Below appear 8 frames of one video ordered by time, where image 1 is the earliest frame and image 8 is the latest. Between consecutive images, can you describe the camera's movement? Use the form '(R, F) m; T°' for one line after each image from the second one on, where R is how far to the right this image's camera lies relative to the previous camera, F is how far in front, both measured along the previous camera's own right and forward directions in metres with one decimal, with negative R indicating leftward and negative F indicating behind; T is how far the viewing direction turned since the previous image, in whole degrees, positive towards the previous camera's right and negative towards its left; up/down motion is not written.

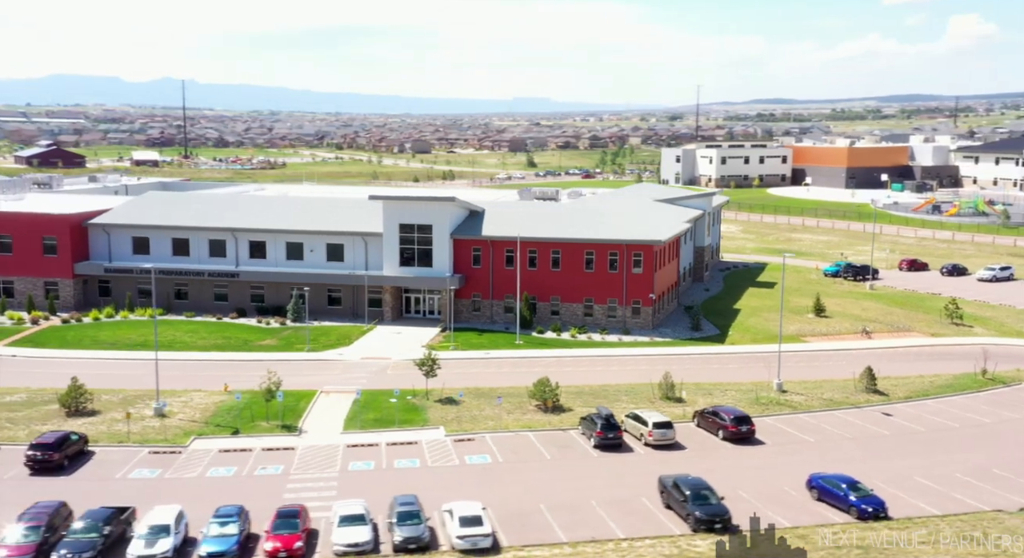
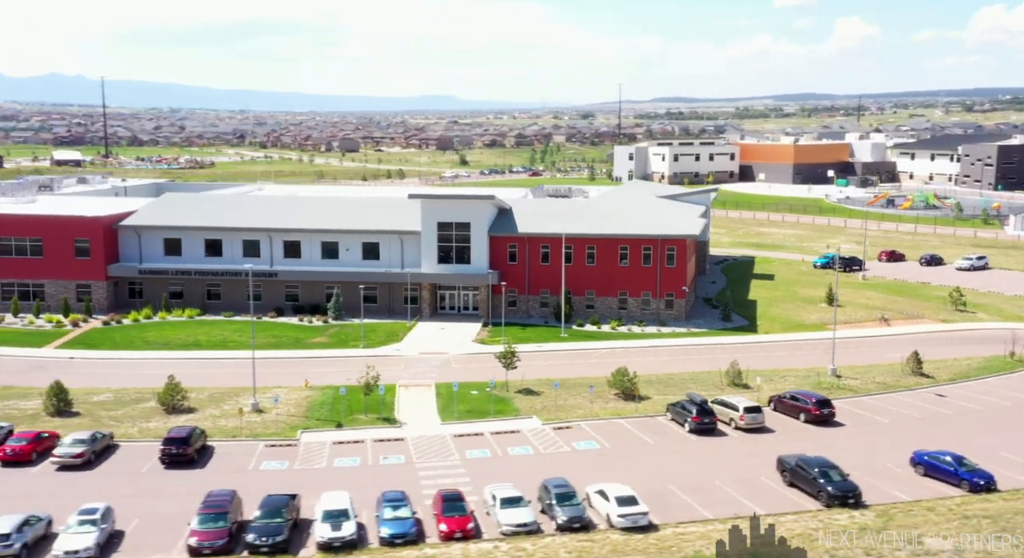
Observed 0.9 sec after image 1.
(-5.5, -0.4) m; +2°
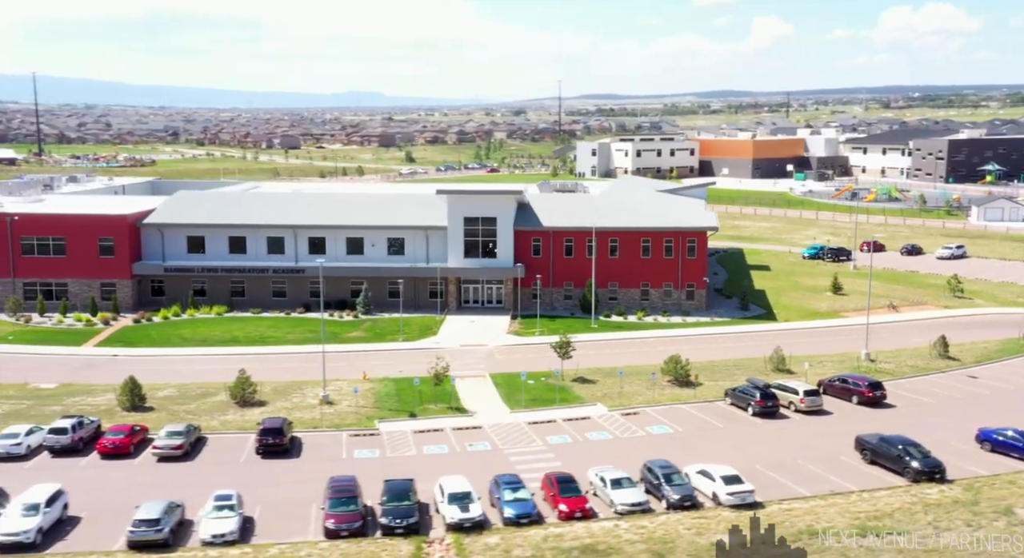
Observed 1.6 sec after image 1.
(-4.0, -0.4) m; +2°
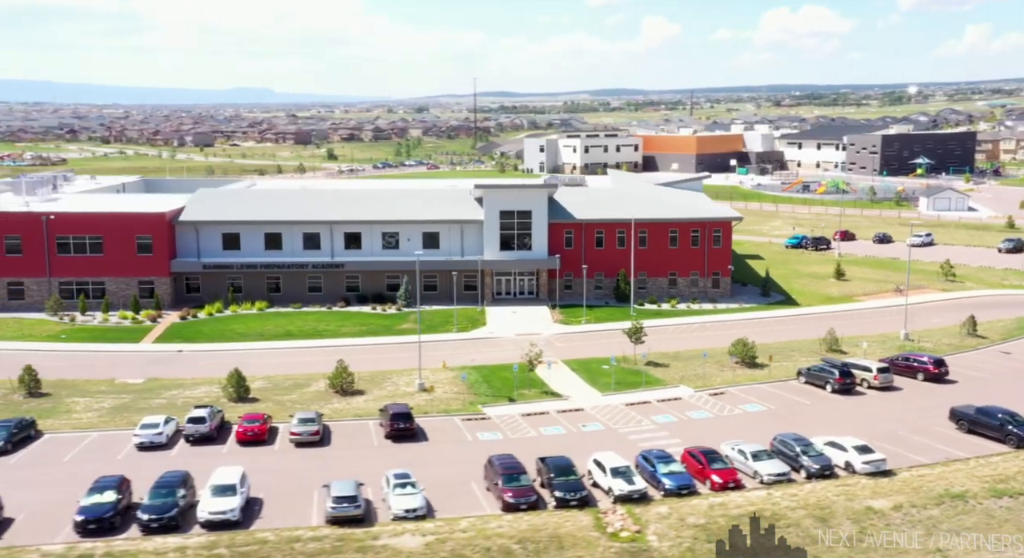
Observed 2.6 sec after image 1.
(-5.5, -0.7) m; +2°
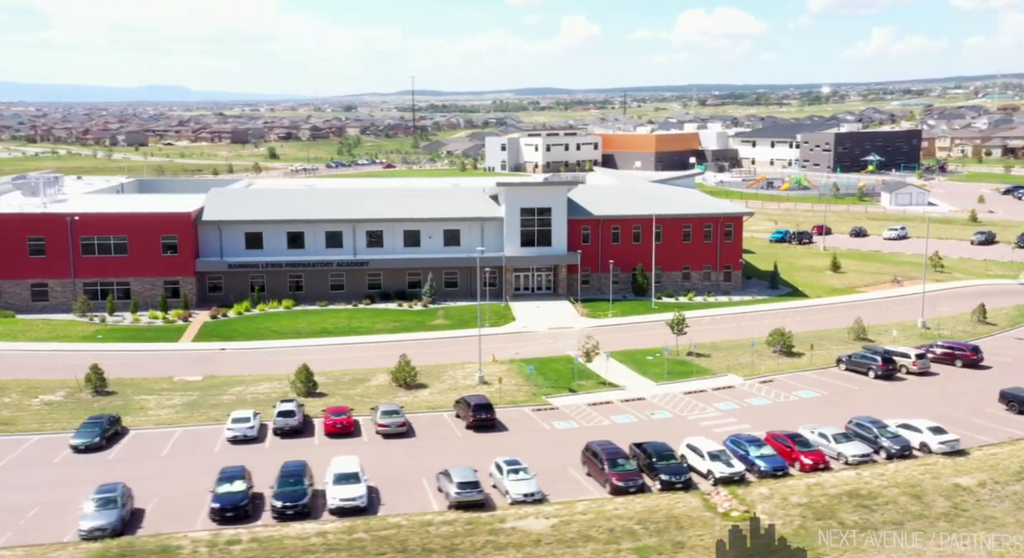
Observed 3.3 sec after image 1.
(-3.7, -0.6) m; +2°
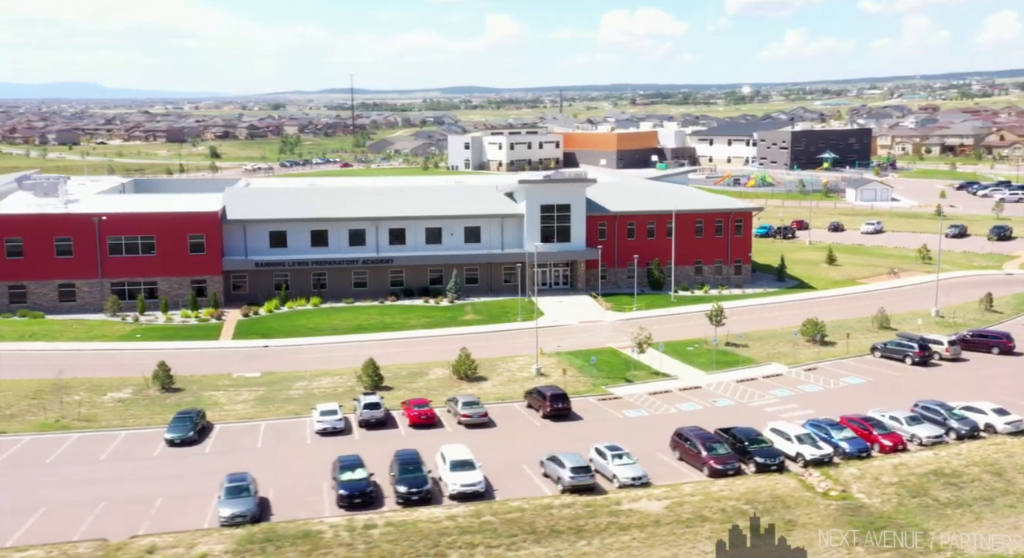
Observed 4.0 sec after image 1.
(-3.6, -0.7) m; +2°
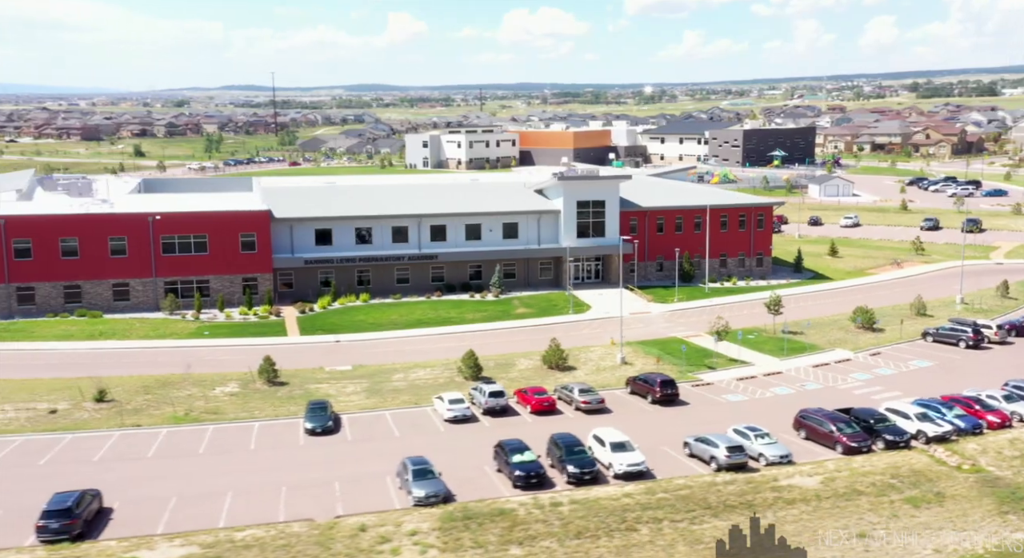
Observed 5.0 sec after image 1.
(-5.0, -1.0) m; +1°
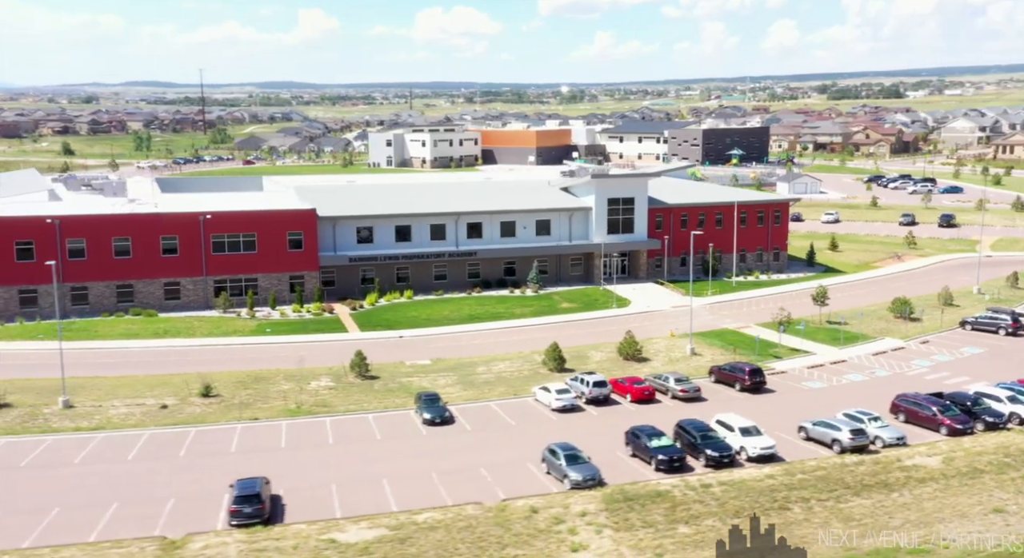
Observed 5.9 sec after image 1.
(-4.5, -1.0) m; +1°
